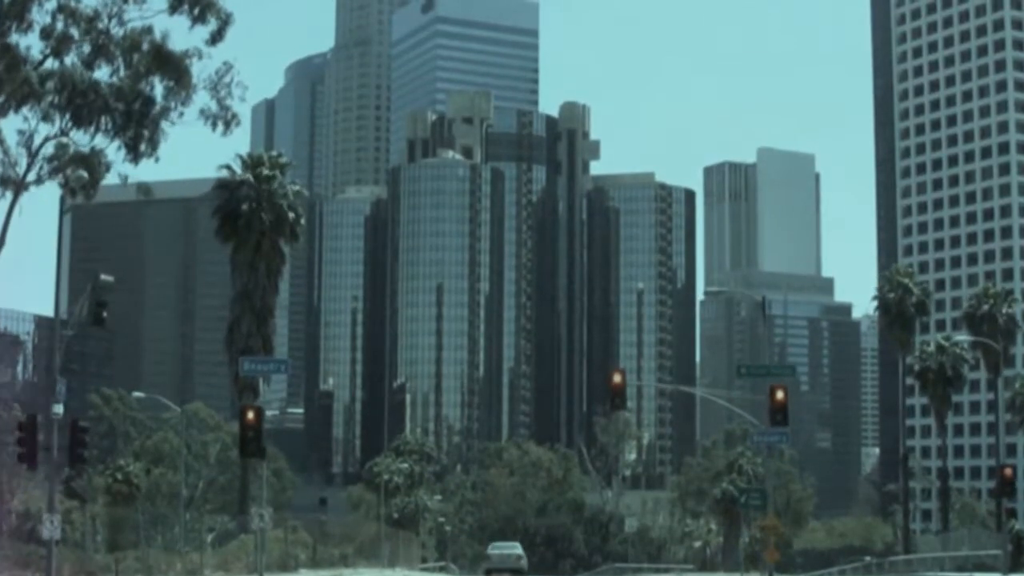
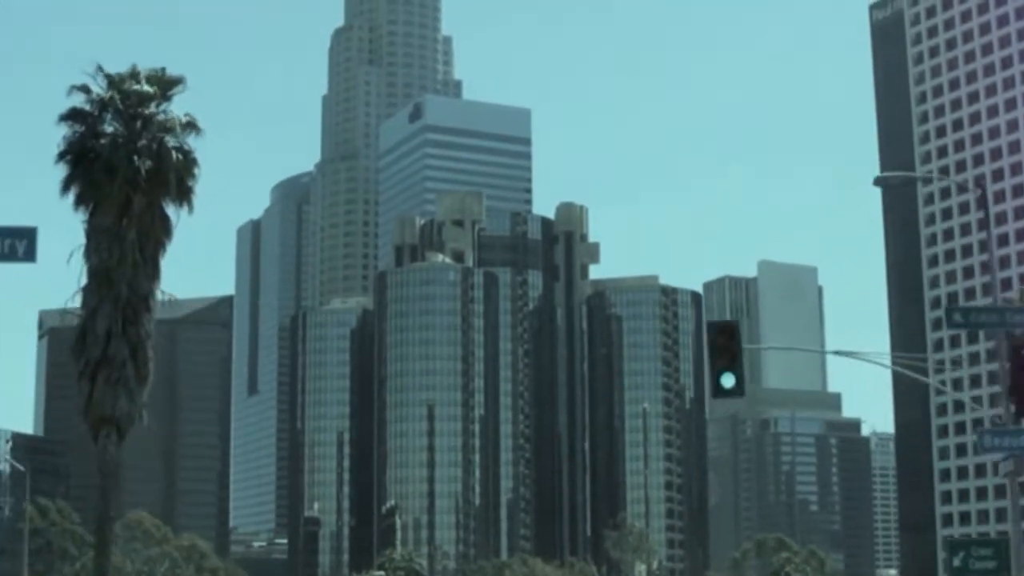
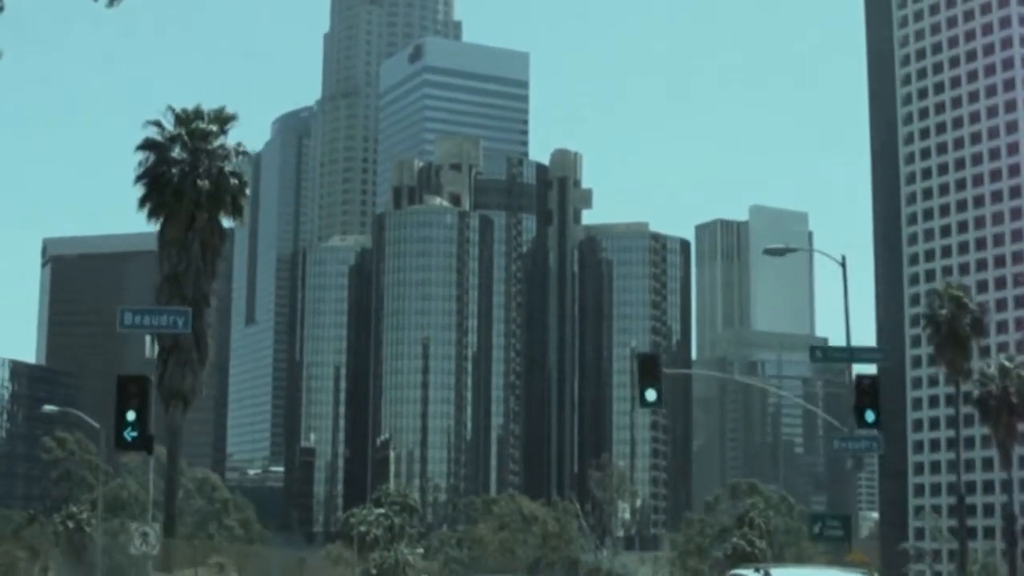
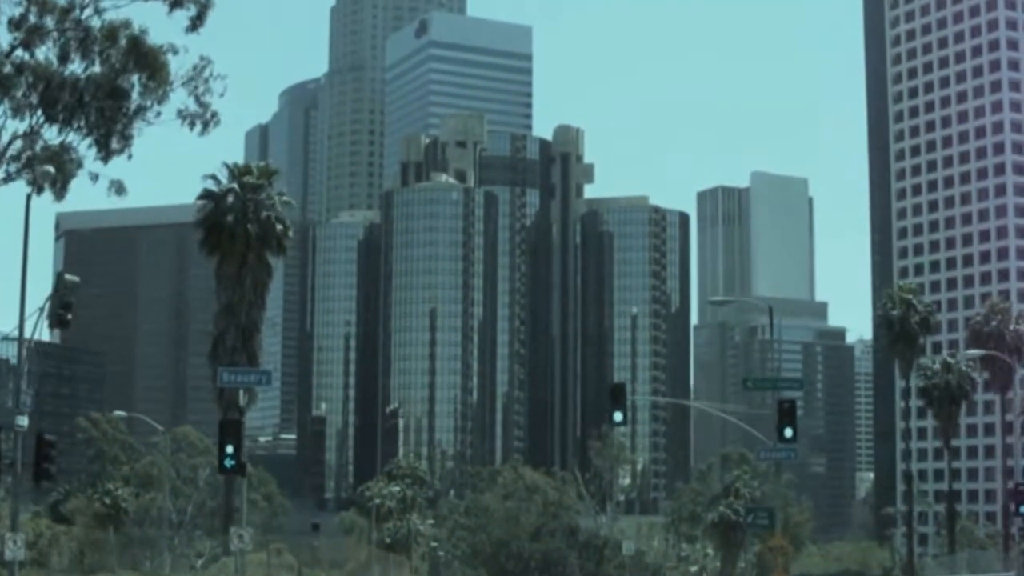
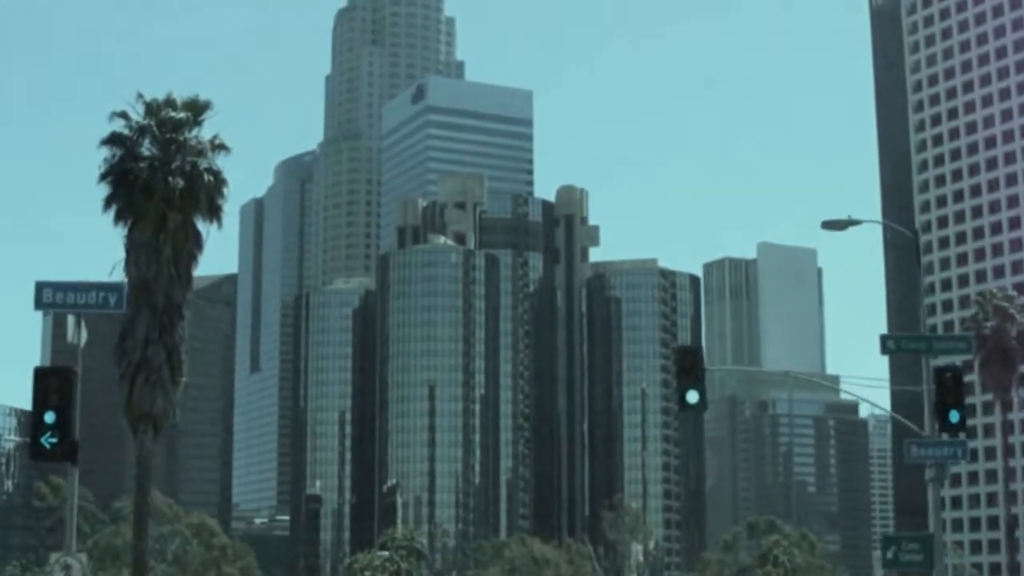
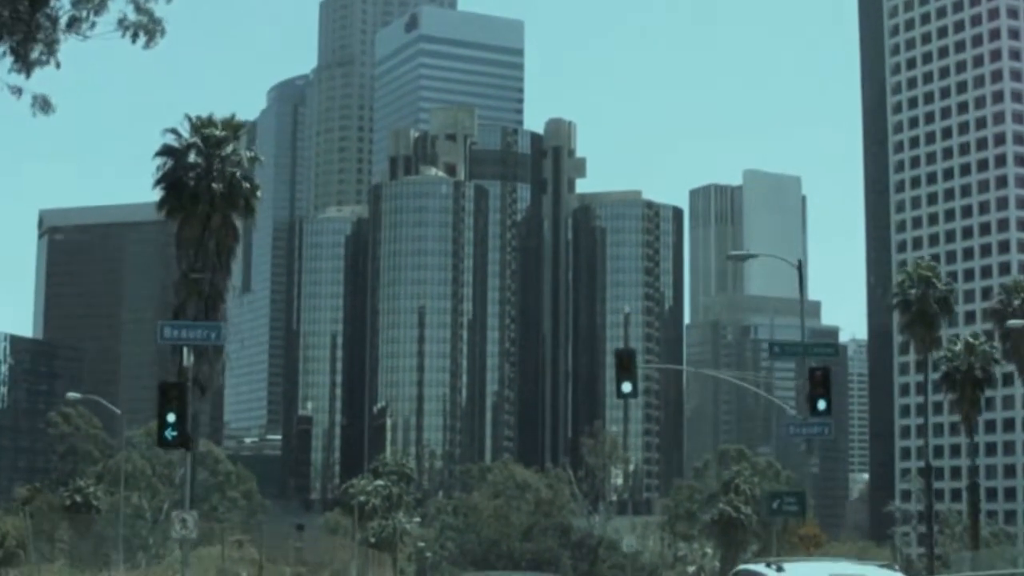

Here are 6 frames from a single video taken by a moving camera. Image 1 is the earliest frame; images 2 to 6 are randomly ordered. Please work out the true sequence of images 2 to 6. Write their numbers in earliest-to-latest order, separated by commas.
4, 6, 3, 5, 2
